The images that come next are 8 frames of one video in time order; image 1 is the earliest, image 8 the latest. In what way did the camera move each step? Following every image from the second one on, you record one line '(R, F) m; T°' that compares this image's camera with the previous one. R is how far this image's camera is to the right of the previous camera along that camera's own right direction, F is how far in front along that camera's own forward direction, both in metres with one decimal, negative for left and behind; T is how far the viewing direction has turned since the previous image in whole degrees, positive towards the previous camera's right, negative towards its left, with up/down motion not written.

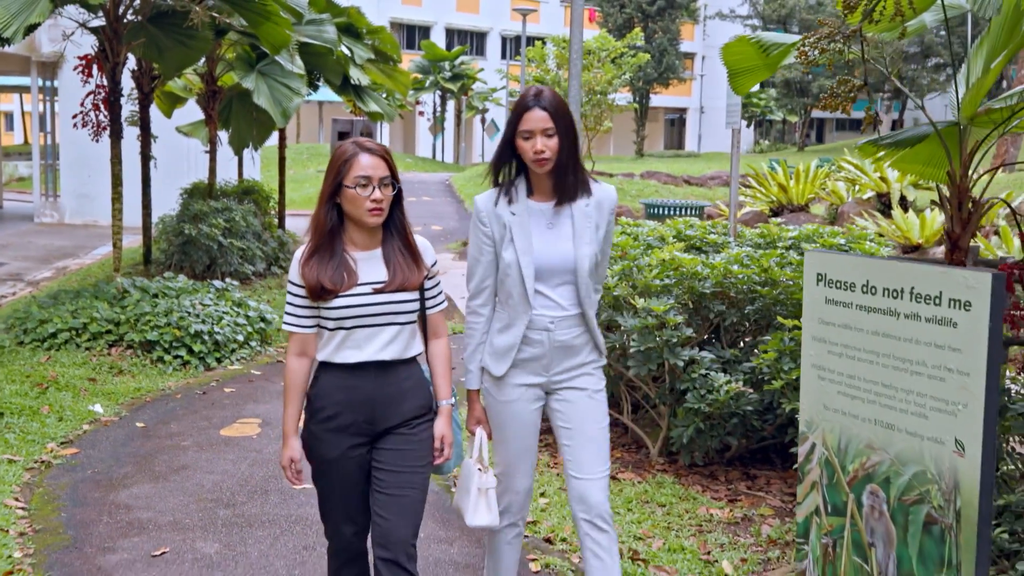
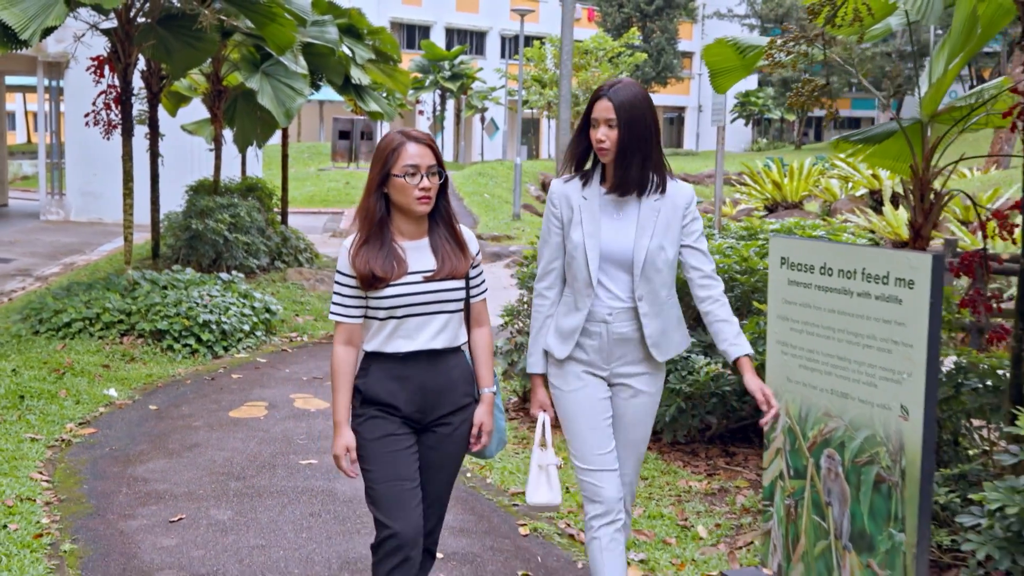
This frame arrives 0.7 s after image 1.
(0.0, -0.4) m; 0°
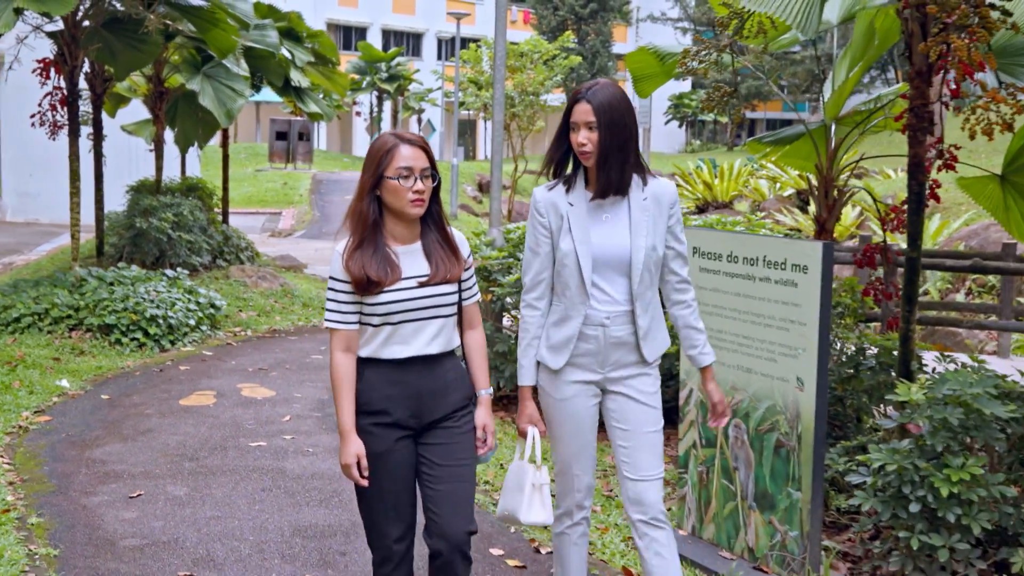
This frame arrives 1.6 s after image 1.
(0.0, -0.4) m; +3°
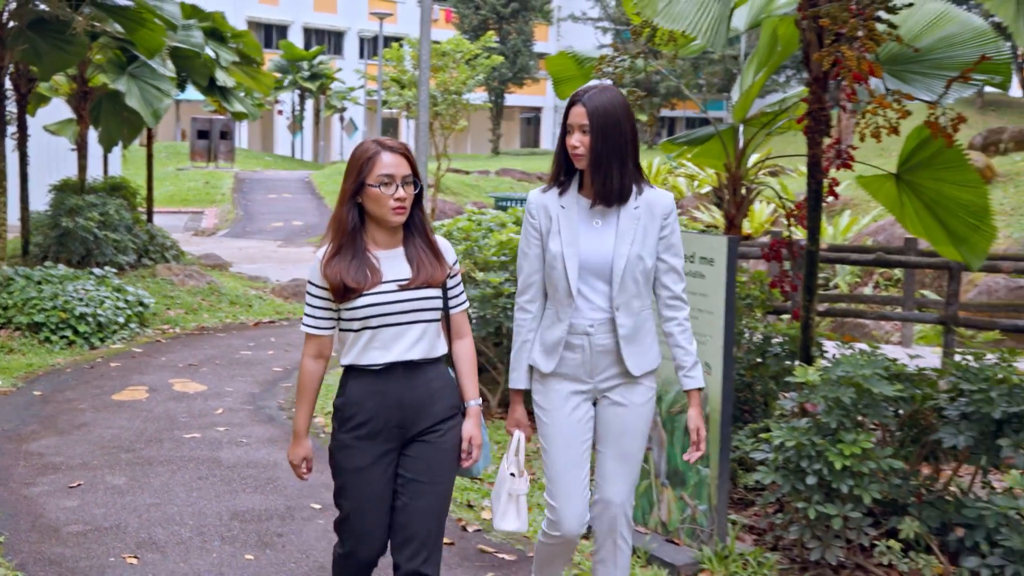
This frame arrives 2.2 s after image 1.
(0.0, -0.3) m; +3°
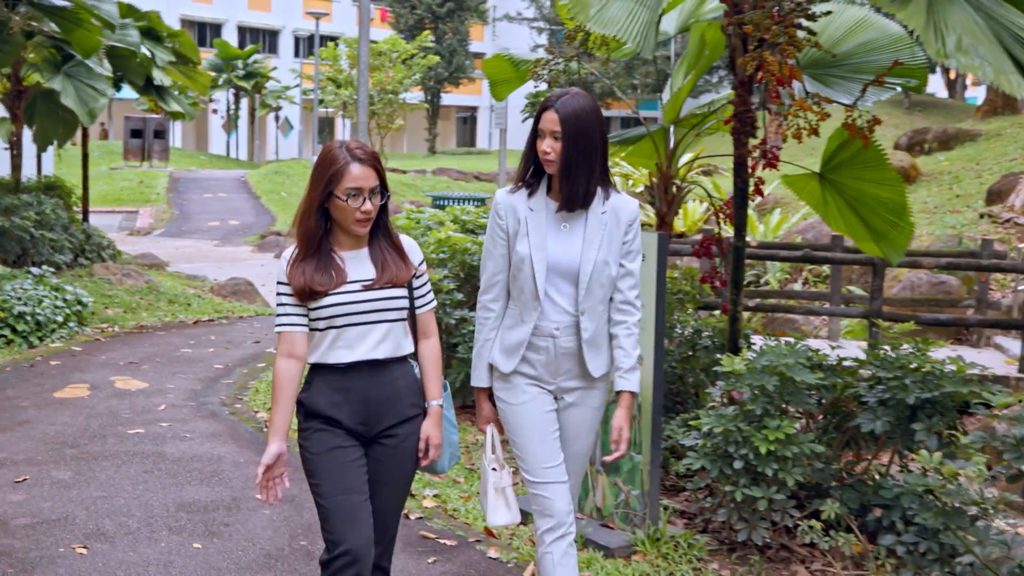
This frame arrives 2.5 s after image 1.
(0.0, -0.2) m; +3°
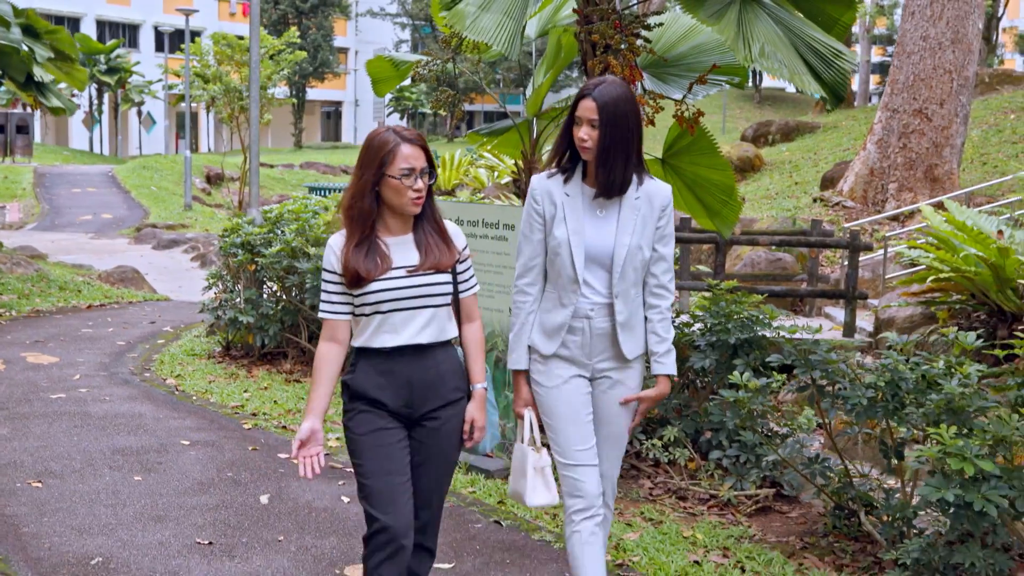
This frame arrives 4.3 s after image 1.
(-0.1, -0.9) m; +6°
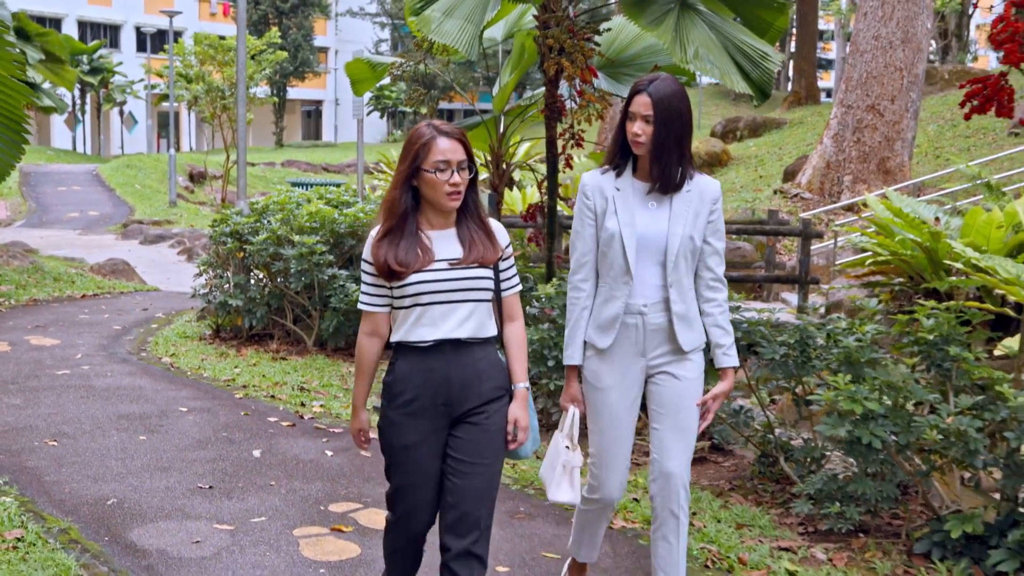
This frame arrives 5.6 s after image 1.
(+0.1, -0.7) m; +1°
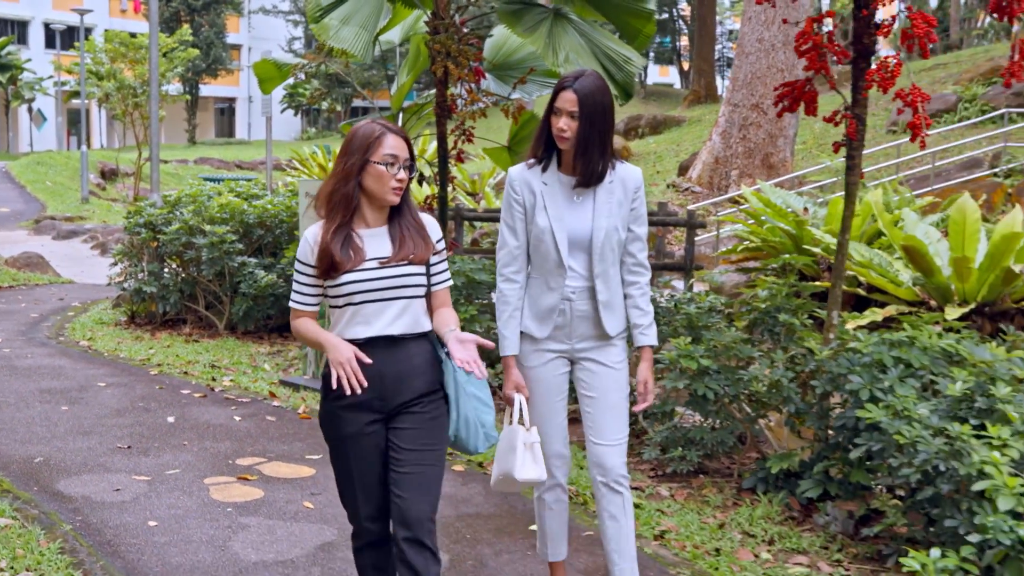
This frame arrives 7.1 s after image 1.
(+0.1, -0.7) m; +4°
